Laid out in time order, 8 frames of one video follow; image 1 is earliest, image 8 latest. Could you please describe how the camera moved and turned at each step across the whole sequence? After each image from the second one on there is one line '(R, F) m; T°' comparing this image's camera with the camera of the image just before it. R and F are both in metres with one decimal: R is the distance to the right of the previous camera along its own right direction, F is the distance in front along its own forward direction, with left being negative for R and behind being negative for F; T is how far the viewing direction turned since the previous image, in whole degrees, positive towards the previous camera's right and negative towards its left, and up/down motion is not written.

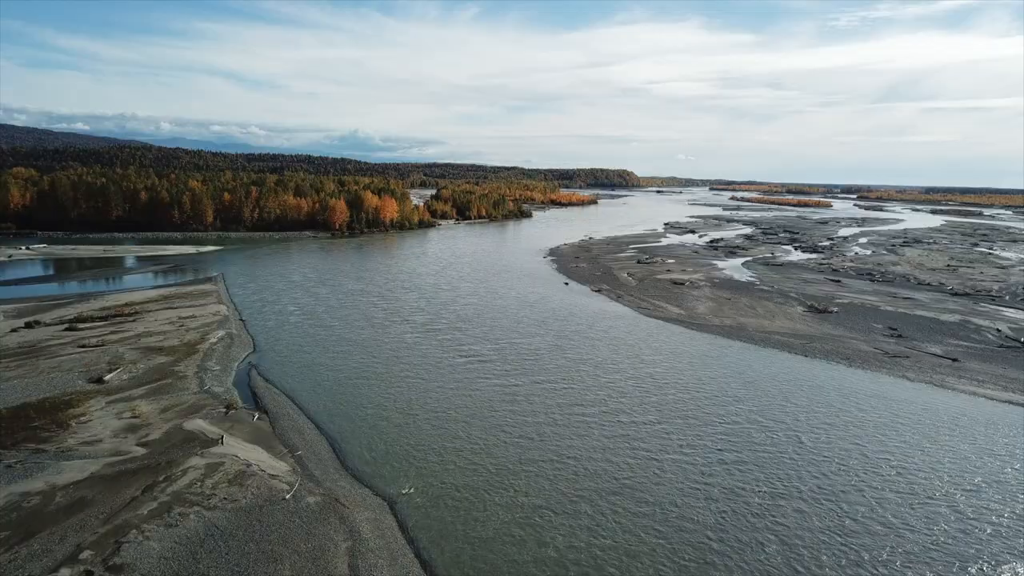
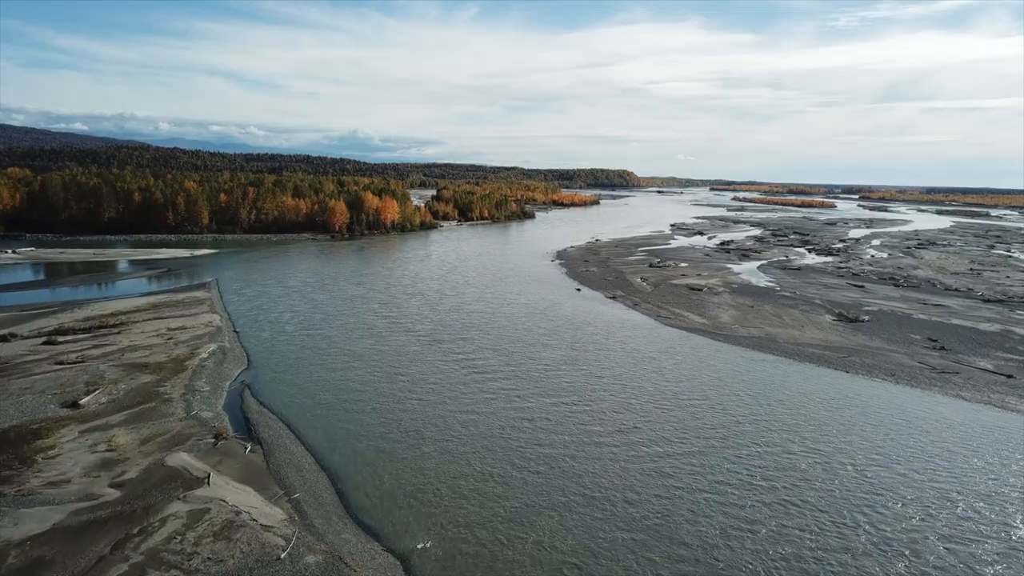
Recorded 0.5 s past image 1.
(-0.6, +1.5) m; 0°
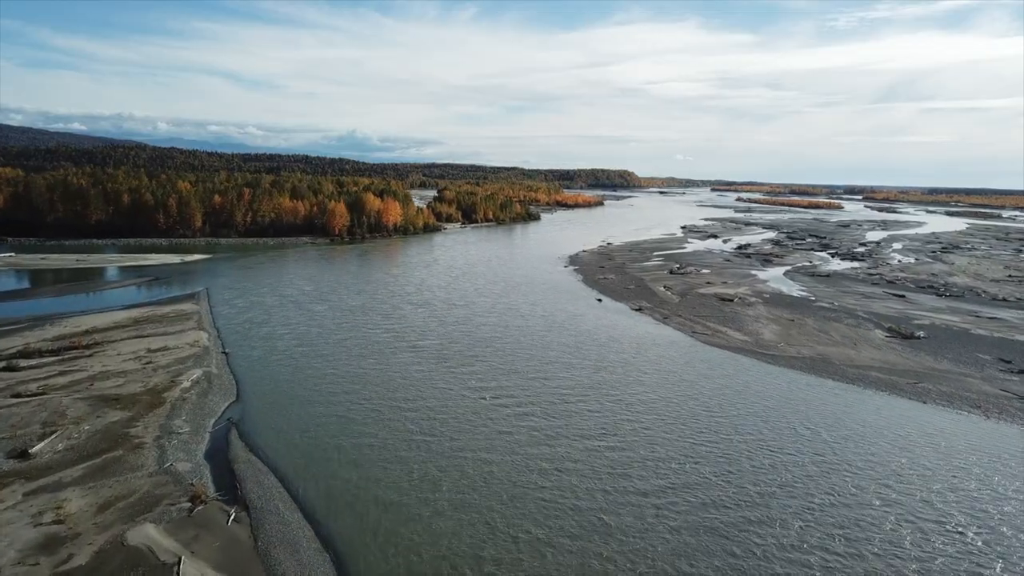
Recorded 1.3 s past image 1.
(-0.9, +2.2) m; 0°
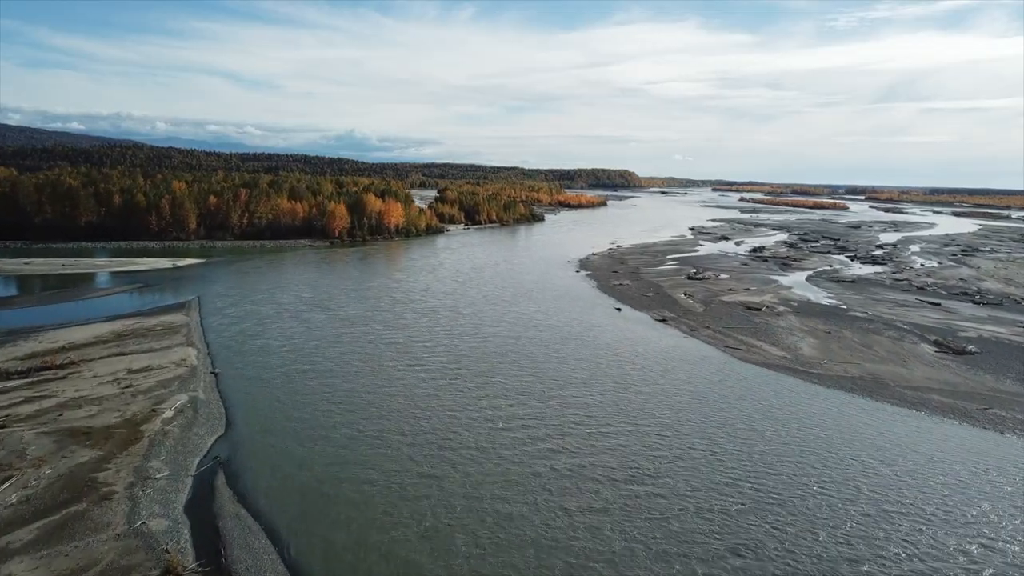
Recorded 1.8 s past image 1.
(-0.7, +1.7) m; 0°
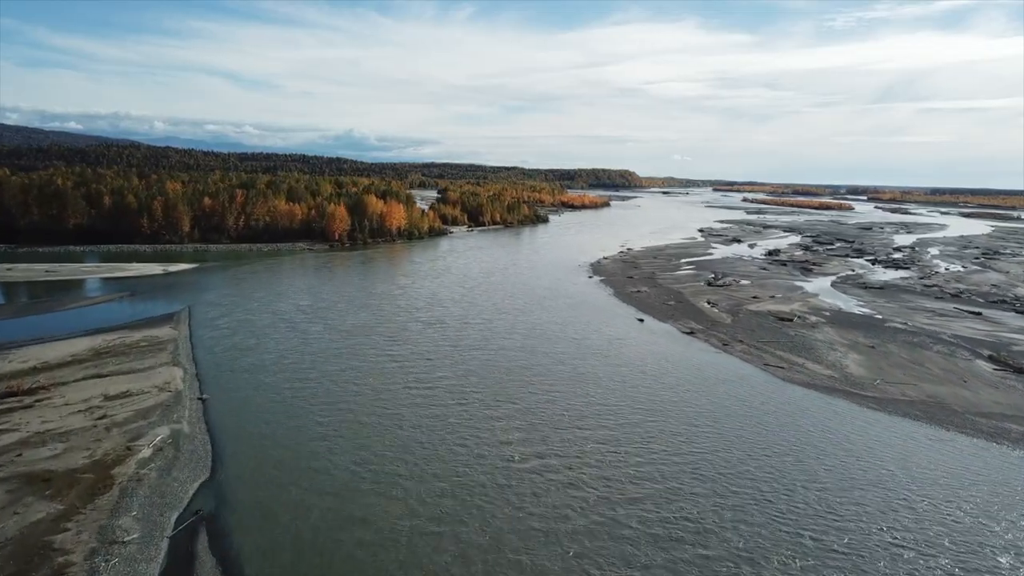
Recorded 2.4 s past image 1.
(-0.7, +1.7) m; 0°
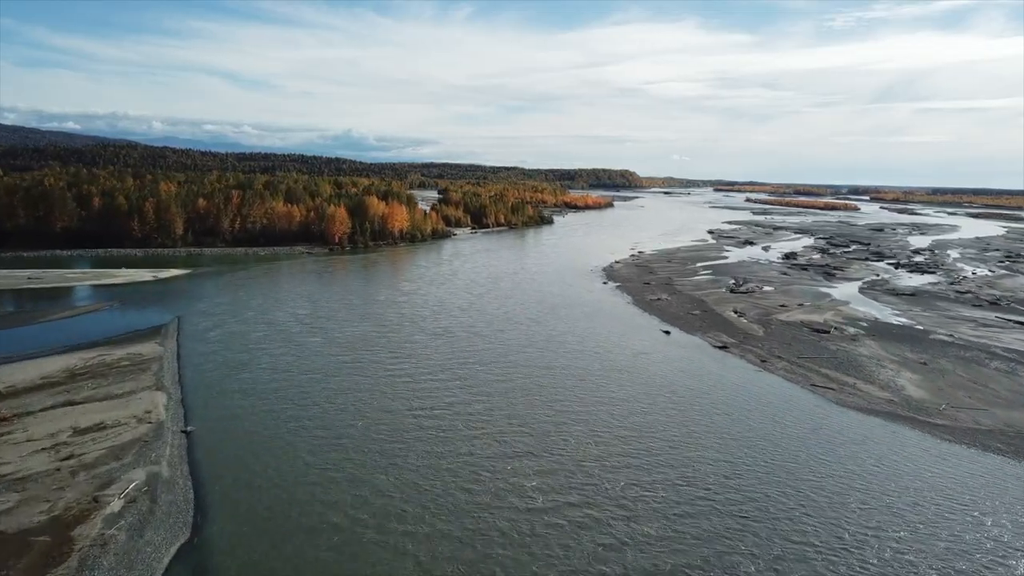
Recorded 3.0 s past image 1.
(-0.7, +1.7) m; 0°
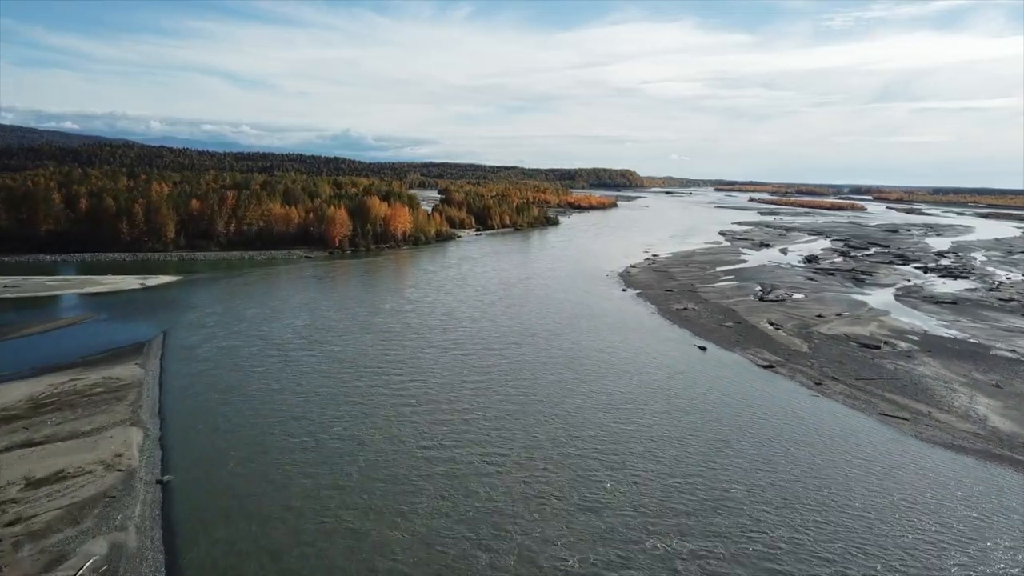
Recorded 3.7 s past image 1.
(-0.8, +2.0) m; 0°
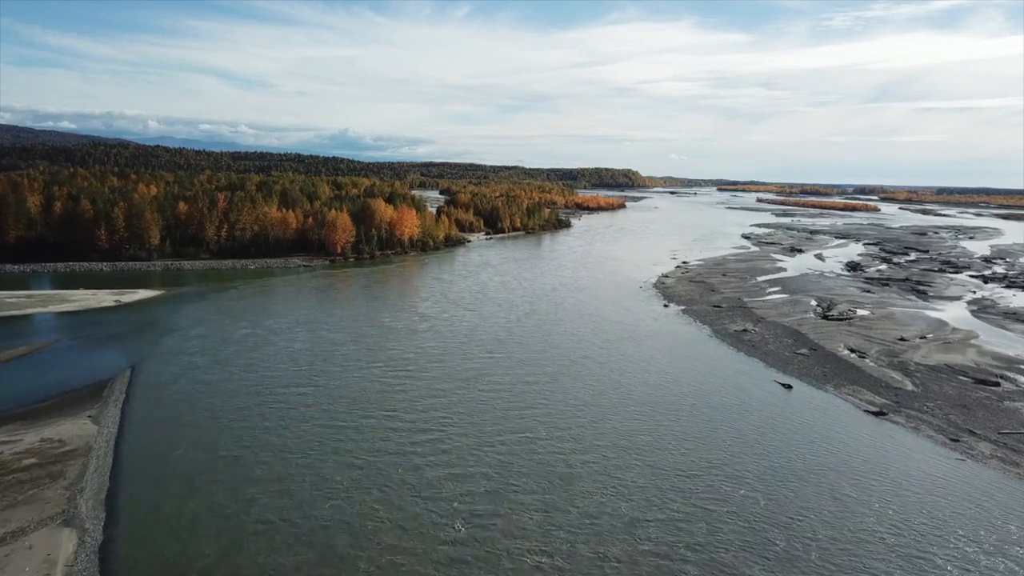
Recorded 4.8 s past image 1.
(-1.5, +3.5) m; 0°
